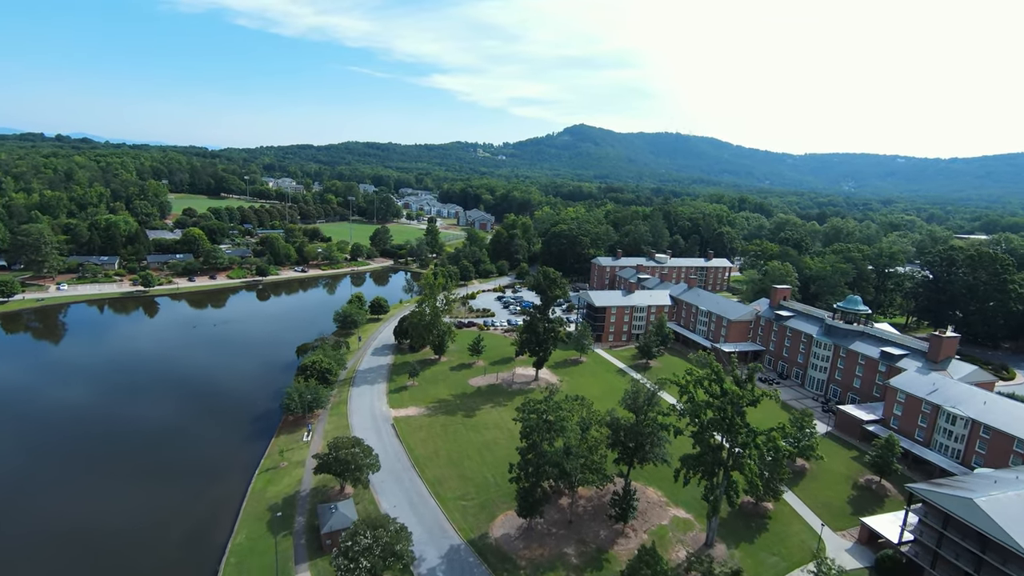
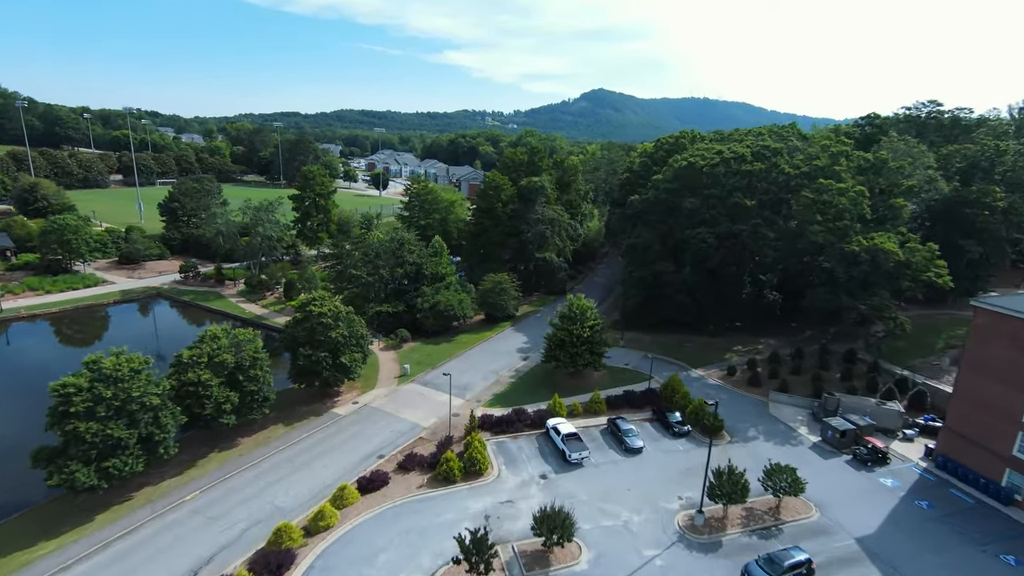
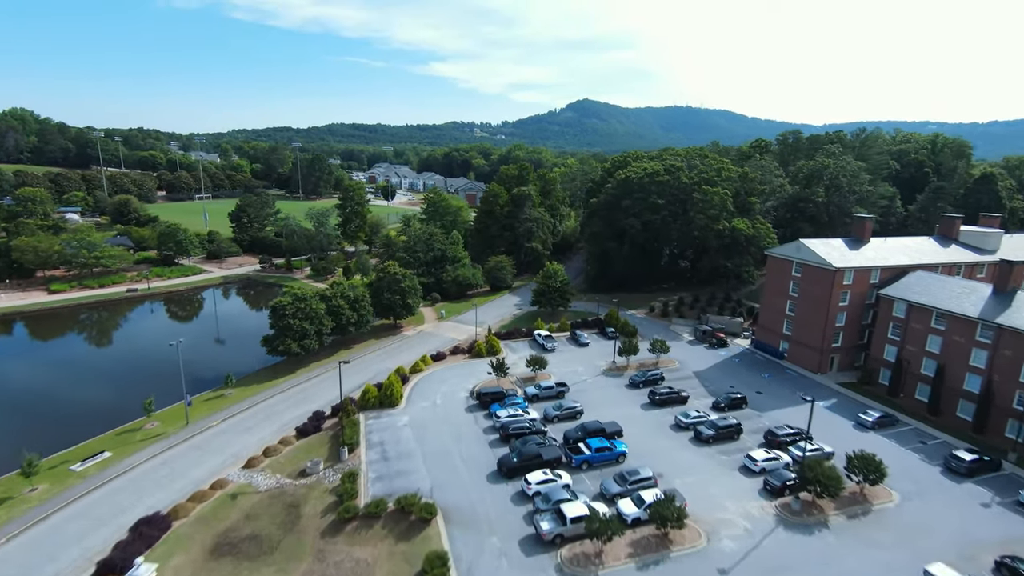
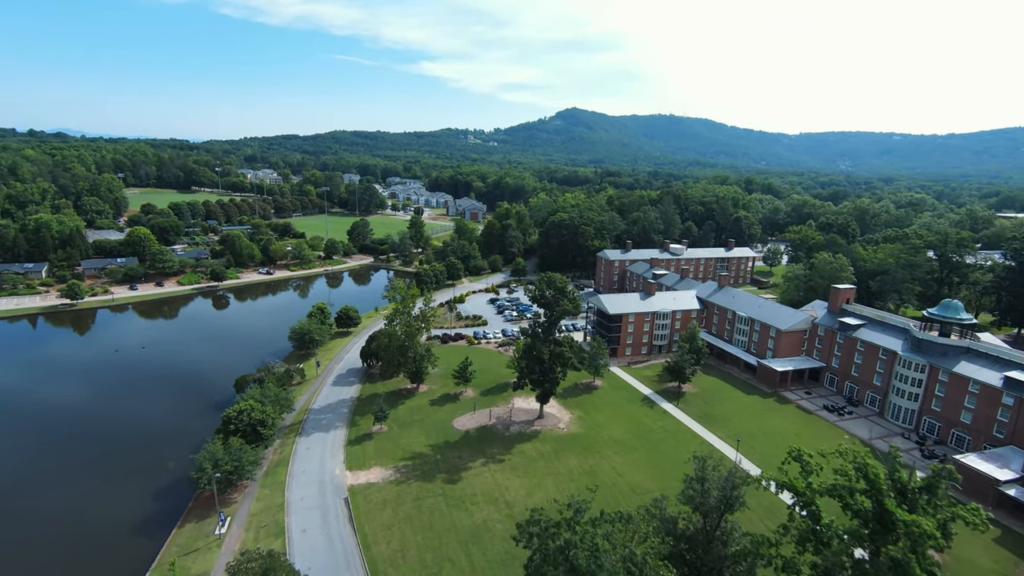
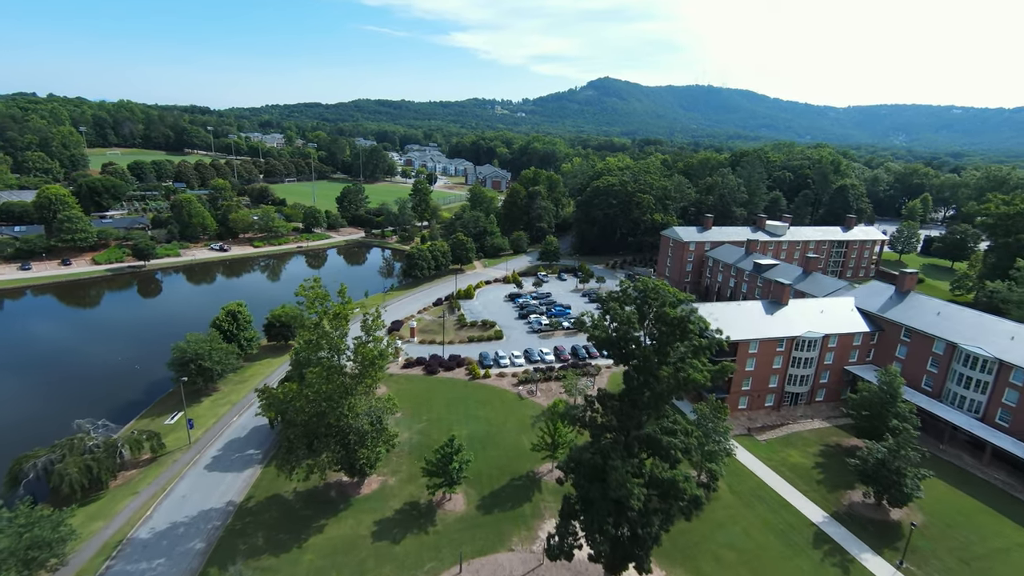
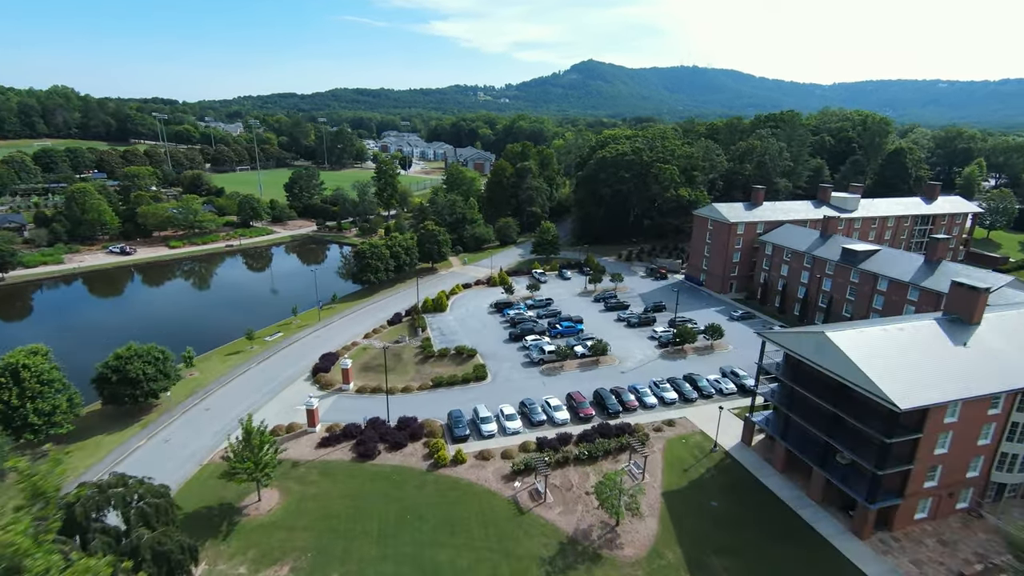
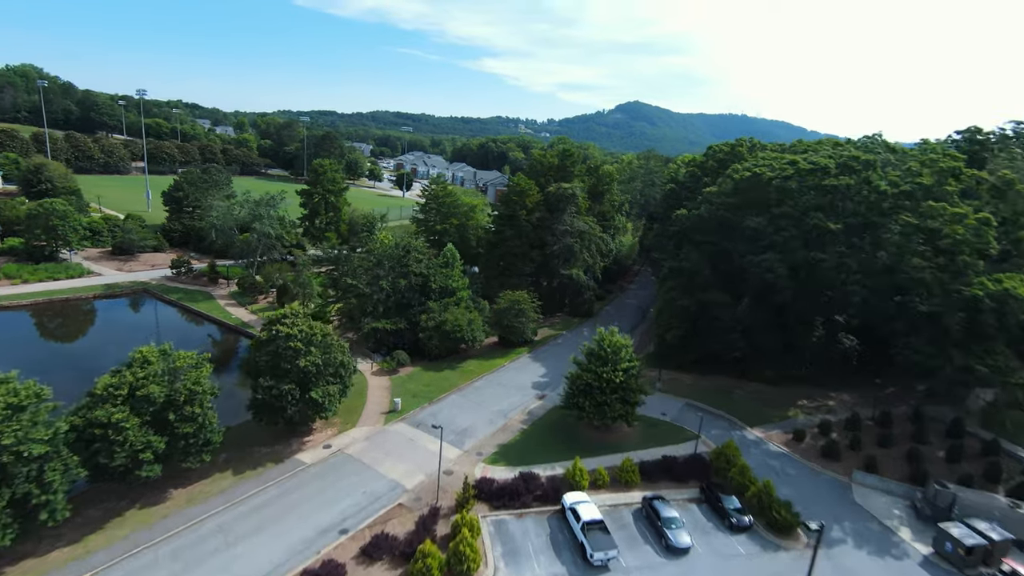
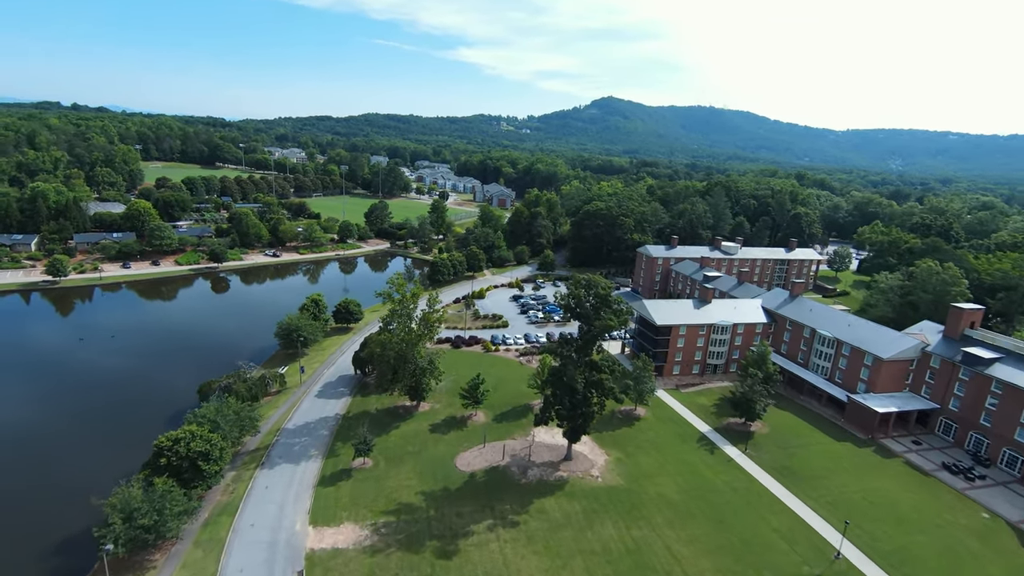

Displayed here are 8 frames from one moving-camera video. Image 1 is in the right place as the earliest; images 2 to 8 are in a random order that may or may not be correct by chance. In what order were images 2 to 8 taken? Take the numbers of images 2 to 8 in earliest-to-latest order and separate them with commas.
4, 8, 5, 6, 3, 2, 7
